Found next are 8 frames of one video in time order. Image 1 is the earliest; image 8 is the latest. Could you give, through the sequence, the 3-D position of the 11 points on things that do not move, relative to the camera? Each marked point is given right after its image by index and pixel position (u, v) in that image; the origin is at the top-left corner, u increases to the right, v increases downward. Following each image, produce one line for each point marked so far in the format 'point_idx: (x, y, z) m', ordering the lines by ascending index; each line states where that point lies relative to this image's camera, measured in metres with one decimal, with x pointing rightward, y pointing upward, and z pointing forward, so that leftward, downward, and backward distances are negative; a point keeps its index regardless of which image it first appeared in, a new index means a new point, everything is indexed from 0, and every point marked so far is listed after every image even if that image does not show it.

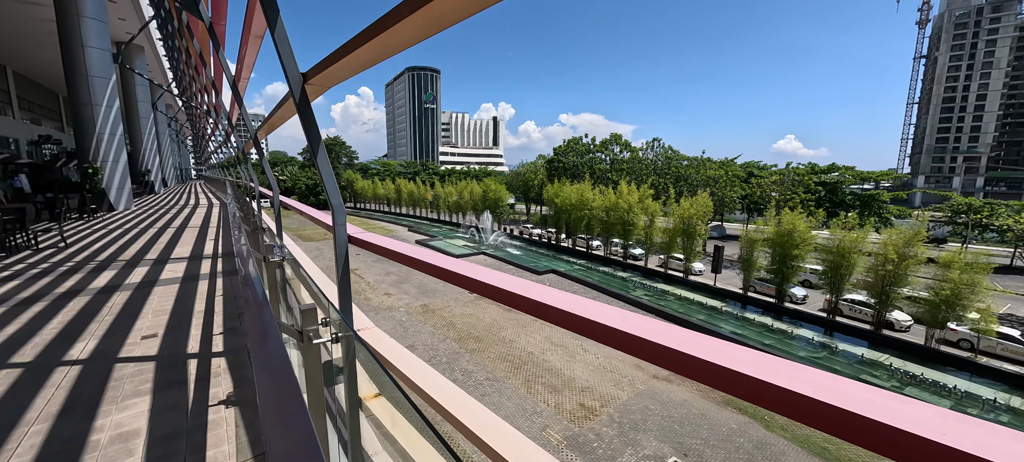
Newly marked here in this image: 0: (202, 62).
0: (-6.6, +3.7, +7.3) m
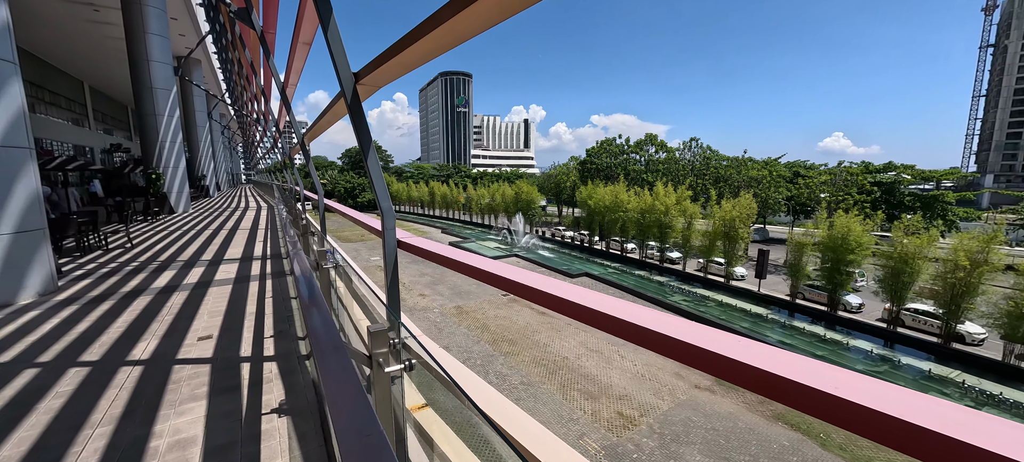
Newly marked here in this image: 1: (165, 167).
0: (-5.8, +3.7, +7.6) m
1: (-11.2, +2.1, +10.8) m
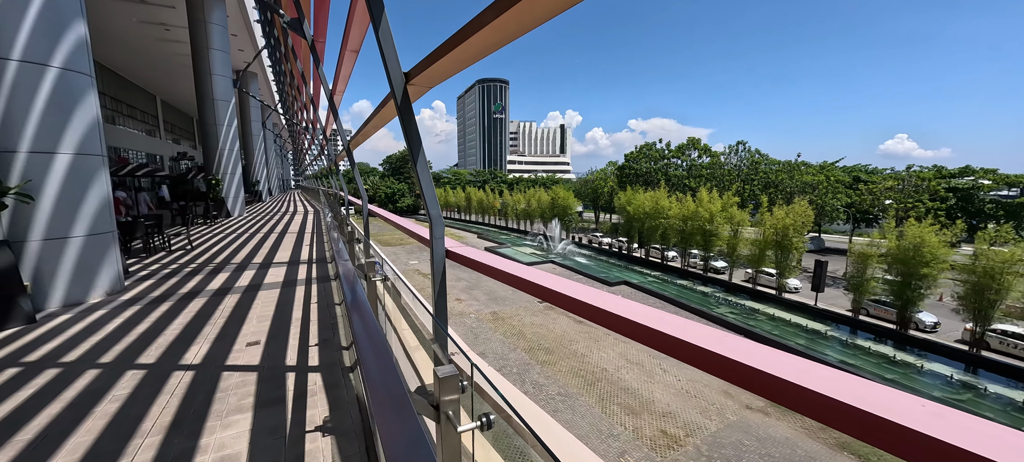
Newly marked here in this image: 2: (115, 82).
0: (-4.9, +3.6, +7.9) m
1: (-9.9, +2.0, +11.6) m
2: (-20.2, +7.6, +17.2) m
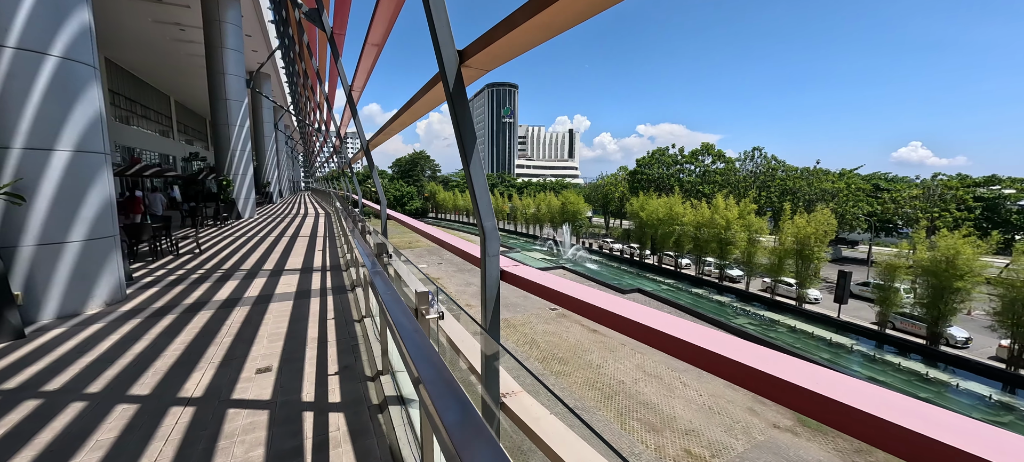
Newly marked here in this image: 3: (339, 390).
0: (-4.4, +3.5, +7.7) m
1: (-9.4, +1.9, +11.4) m
2: (-19.5, +7.6, +17.3) m
3: (-1.1, -1.0, +2.1) m
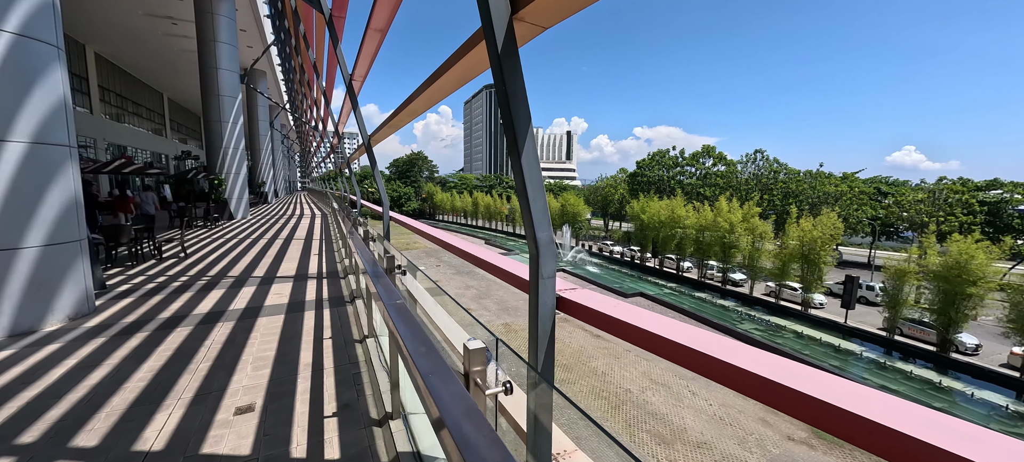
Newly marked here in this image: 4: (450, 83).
0: (-4.2, +3.5, +7.3) m
1: (-9.3, +1.9, +10.9) m
2: (-19.4, +7.6, +16.7) m
3: (-0.9, -1.0, +1.7) m
4: (-0.8, +1.8, +4.1) m
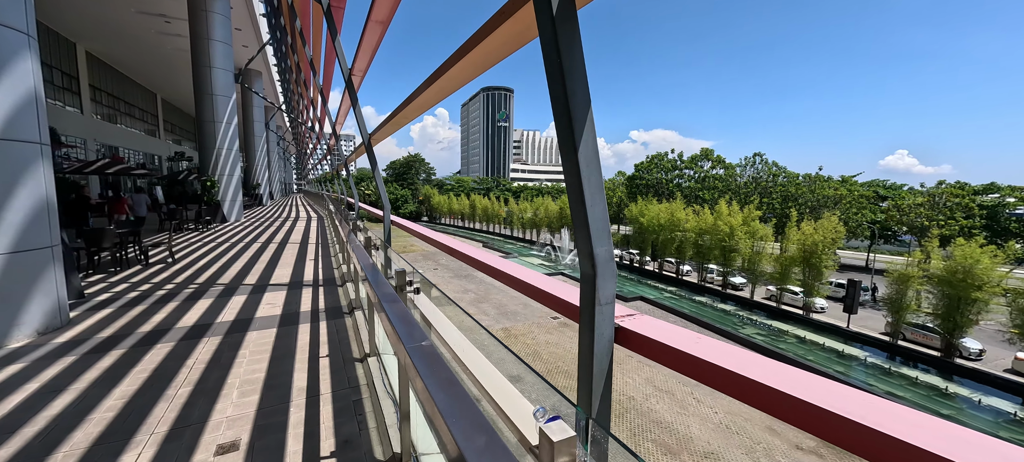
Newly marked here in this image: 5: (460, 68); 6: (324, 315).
0: (-4.2, +3.4, +7.0) m
1: (-9.2, +1.8, +10.6) m
2: (-19.4, +7.4, +16.3) m
3: (-0.8, -1.1, +1.4) m
4: (-0.7, +1.7, +3.8) m
5: (-0.5, +1.7, +3.5) m
6: (-1.9, -0.8, +3.3) m
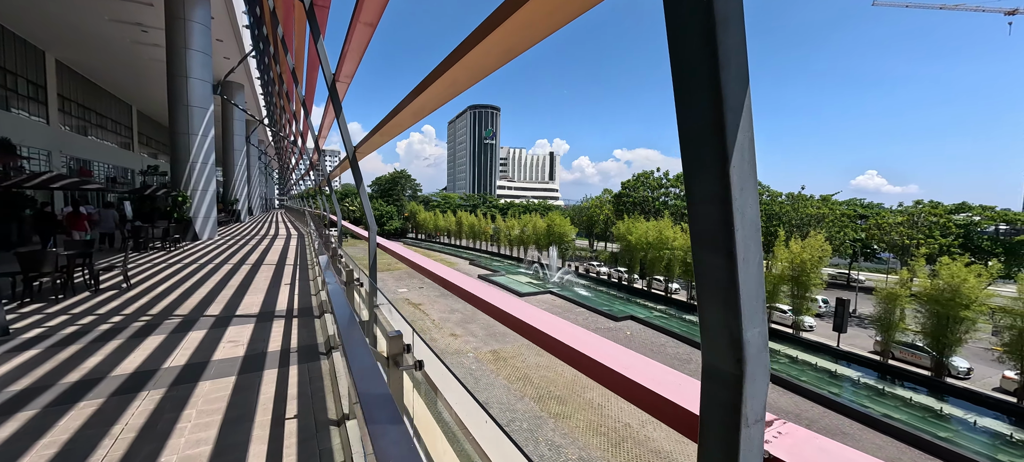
0: (-4.2, +3.0, +6.6) m
1: (-9.4, +1.2, +10.0) m
2: (-19.8, +6.6, +15.6) m
3: (-0.6, -1.2, +1.0) m
4: (-0.7, +1.4, +3.5) m
5: (-0.5, +1.5, +3.2) m
6: (-1.8, -1.1, +2.8) m
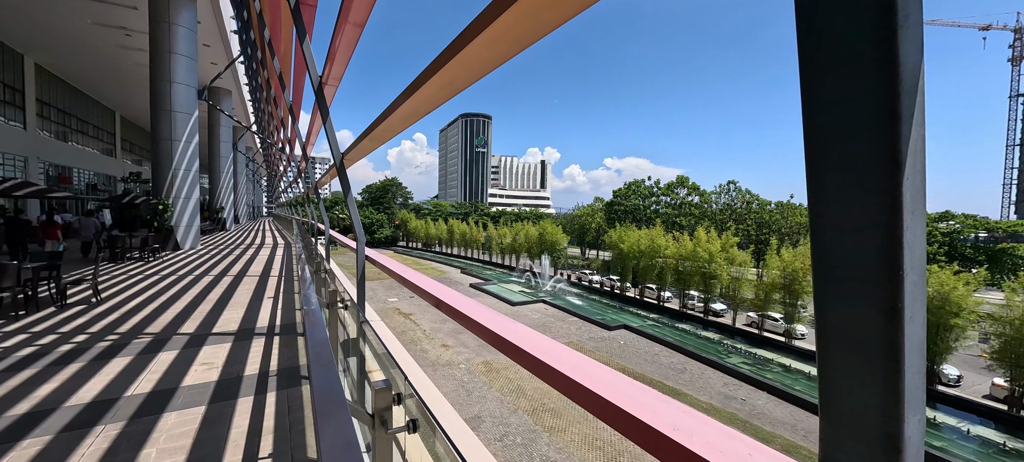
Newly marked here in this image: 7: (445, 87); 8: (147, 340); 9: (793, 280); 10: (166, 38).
0: (-4.3, +2.8, +6.4) m
1: (-9.6, +0.9, +9.6) m
2: (-20.1, +6.2, +15.1) m
3: (-0.6, -1.3, +0.8) m
4: (-0.7, +1.3, +3.4) m
5: (-0.5, +1.4, +3.1) m
6: (-1.9, -1.2, +2.6) m
7: (-0.5, +1.3, +3.1) m
8: (-3.6, -1.1, +3.3) m
9: (+14.9, -2.6, +17.9) m
10: (-9.1, +5.1, +8.9) m
